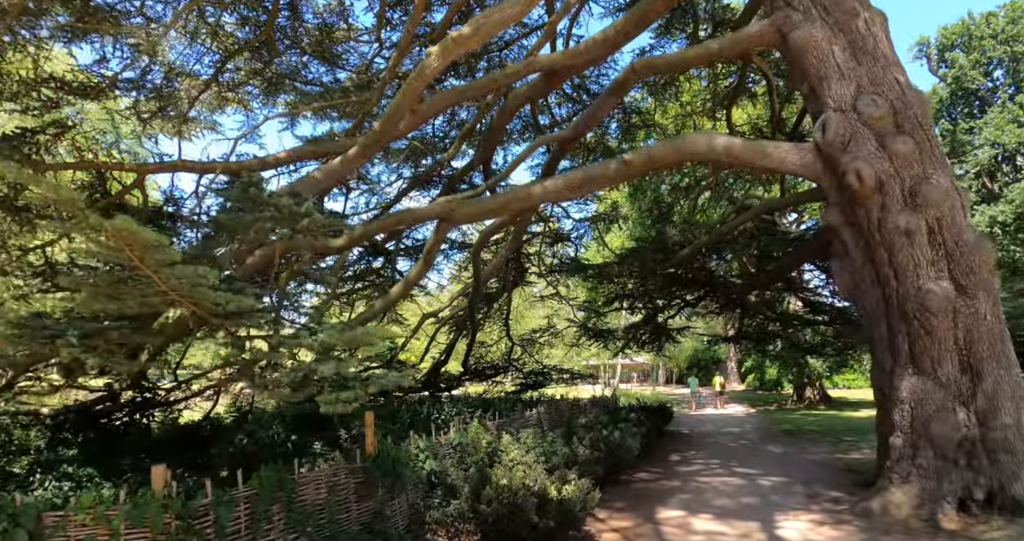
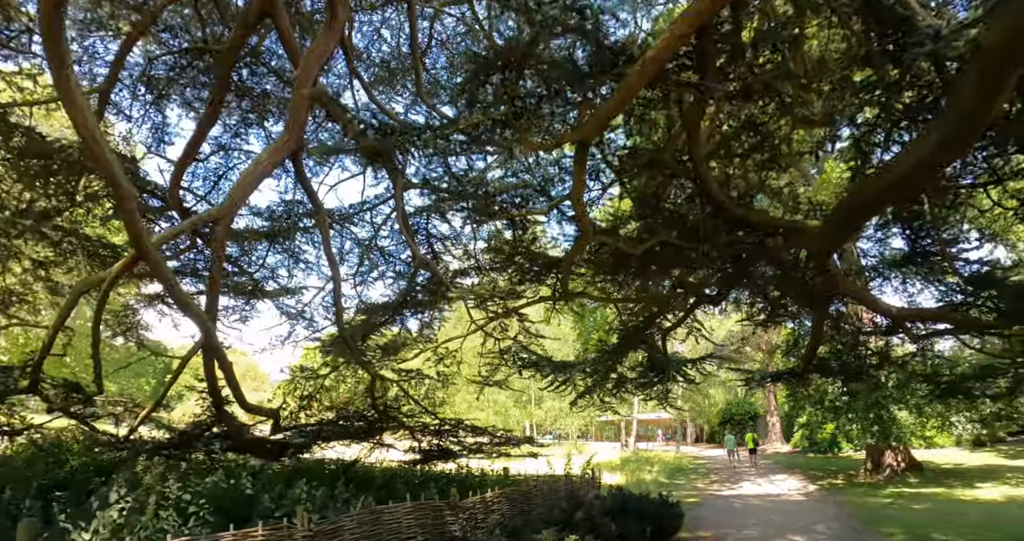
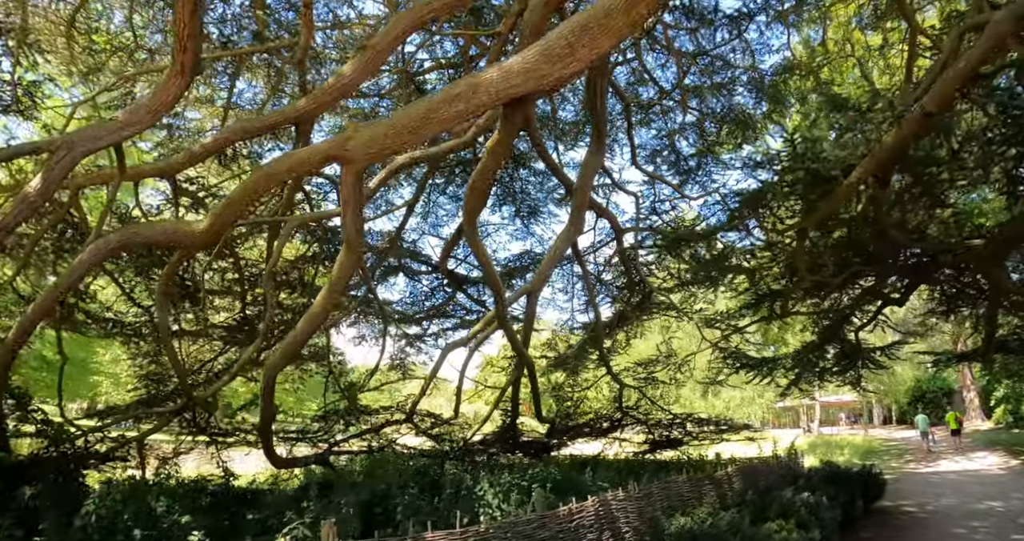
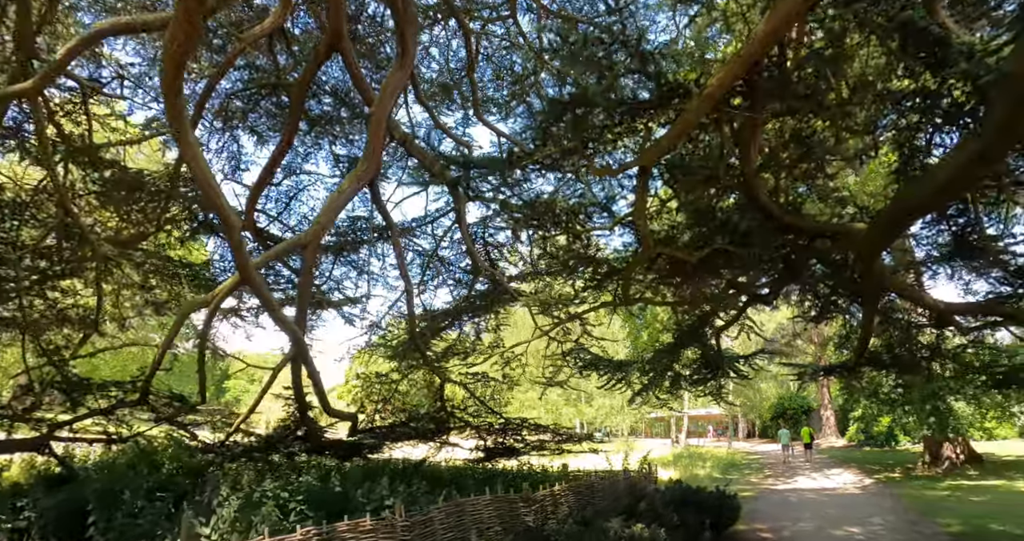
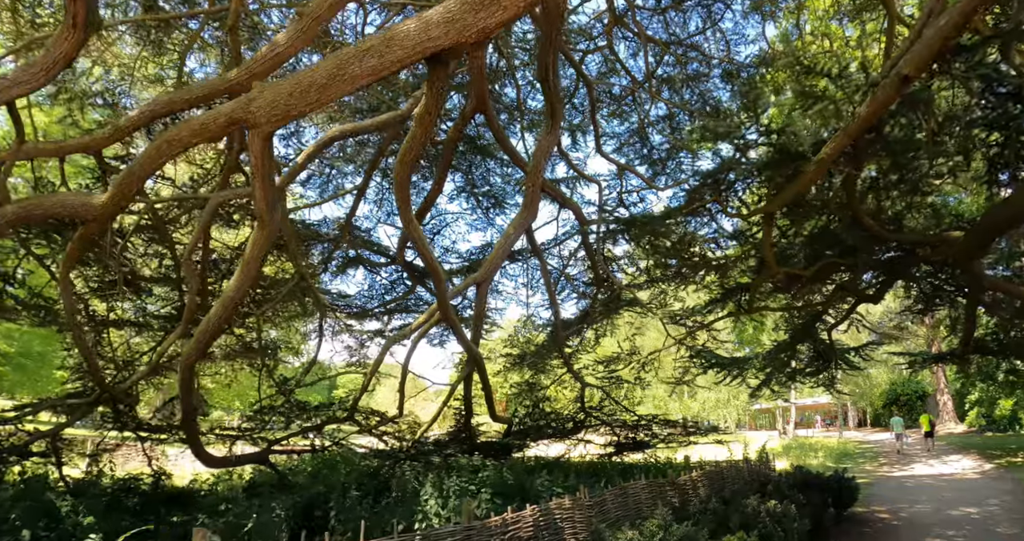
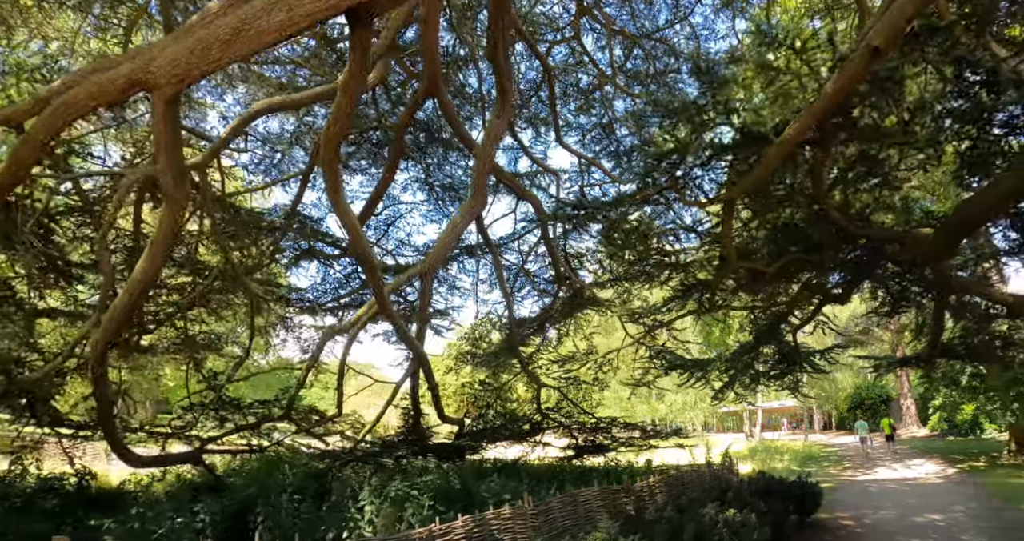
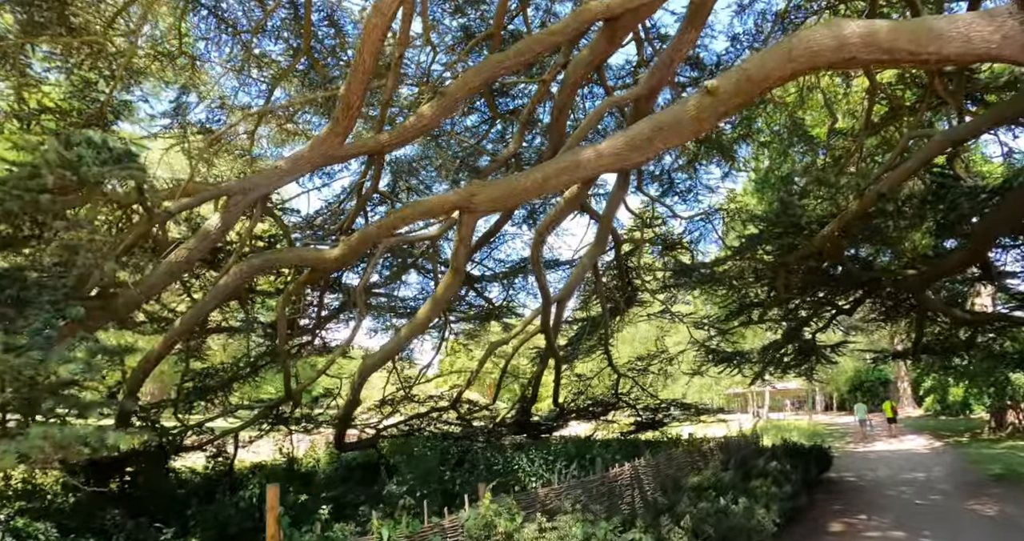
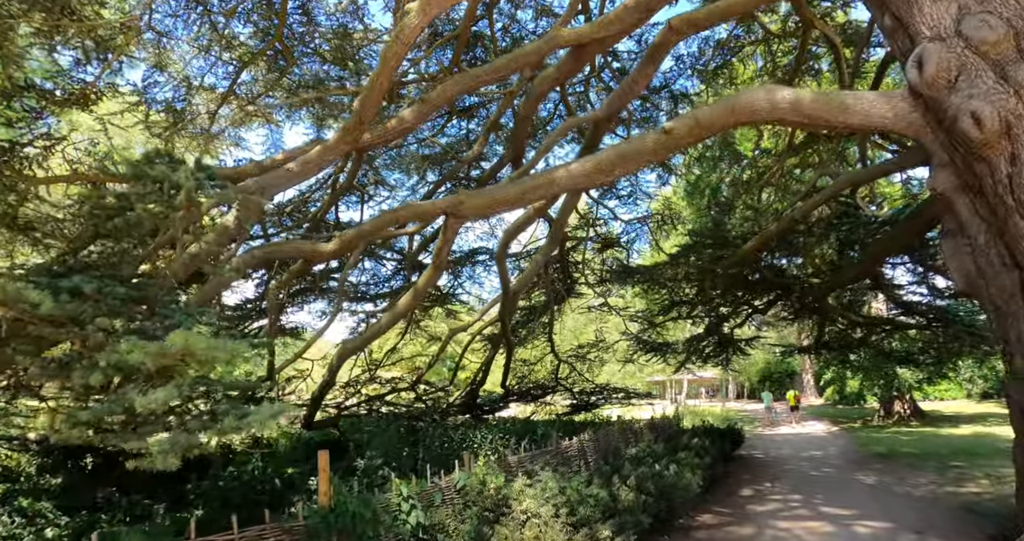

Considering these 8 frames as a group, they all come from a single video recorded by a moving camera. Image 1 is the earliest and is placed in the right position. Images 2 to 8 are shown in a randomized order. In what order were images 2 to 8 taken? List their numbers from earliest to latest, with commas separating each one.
8, 7, 3, 5, 6, 4, 2
